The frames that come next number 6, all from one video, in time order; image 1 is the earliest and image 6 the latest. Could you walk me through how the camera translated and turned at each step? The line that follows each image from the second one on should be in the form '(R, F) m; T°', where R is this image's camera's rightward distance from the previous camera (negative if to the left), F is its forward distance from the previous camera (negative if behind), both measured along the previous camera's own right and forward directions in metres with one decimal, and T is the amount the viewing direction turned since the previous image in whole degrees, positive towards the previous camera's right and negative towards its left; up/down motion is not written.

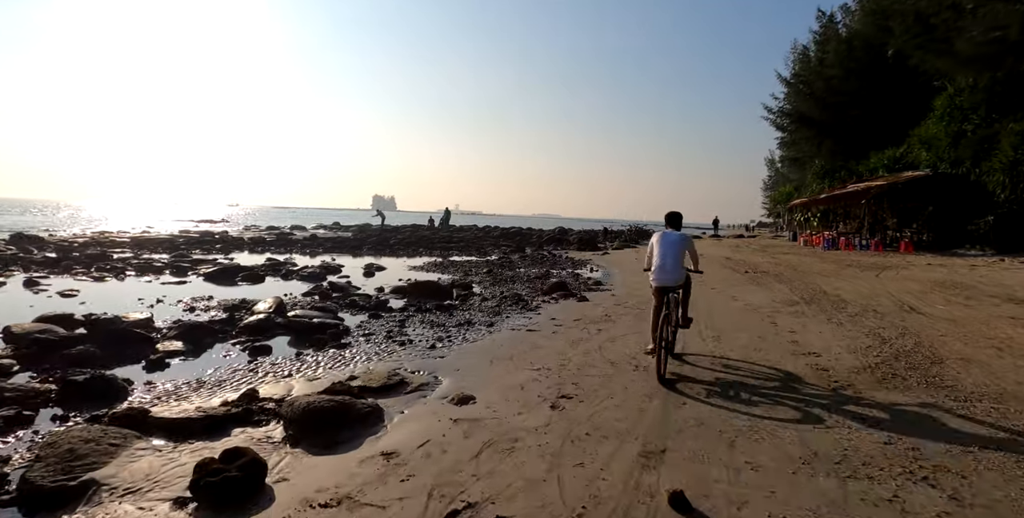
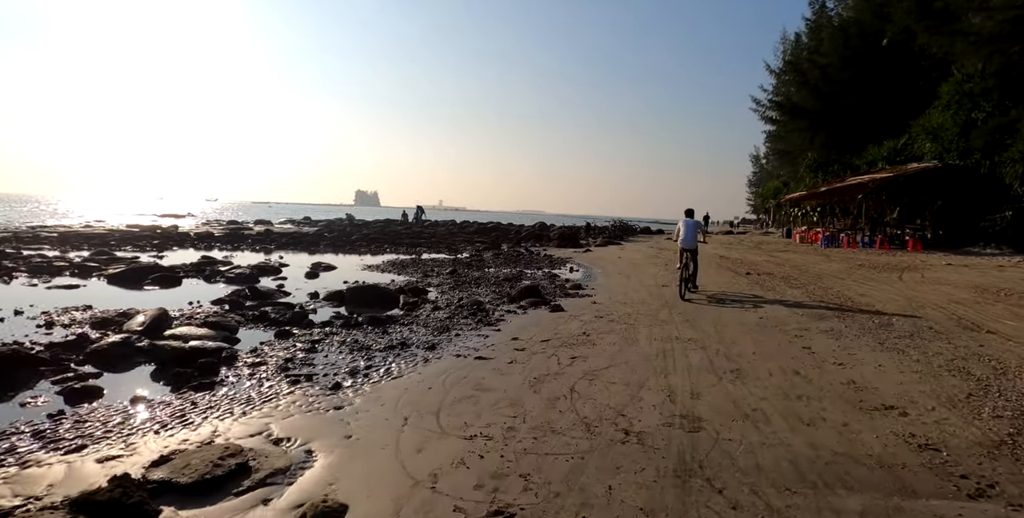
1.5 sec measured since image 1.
(+0.6, +2.7) m; +2°
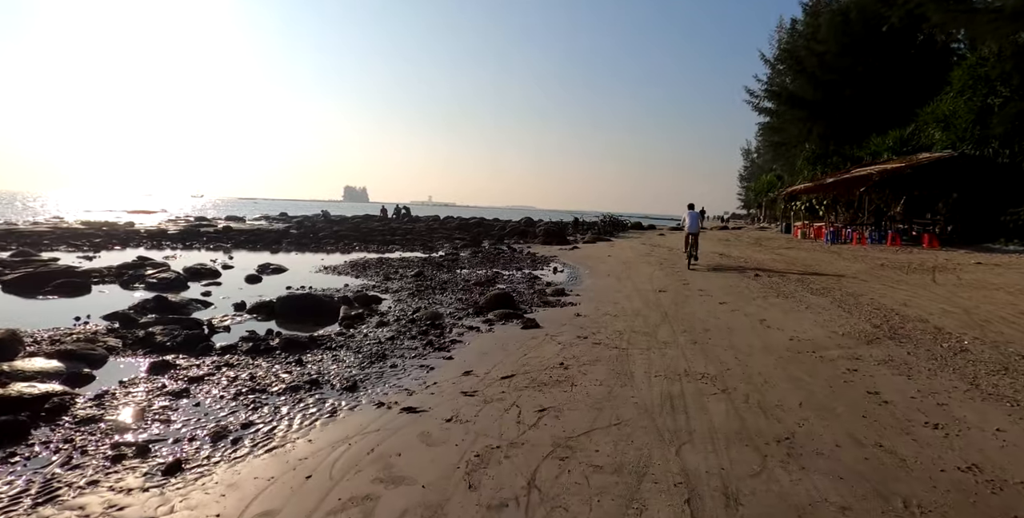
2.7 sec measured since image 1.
(+0.5, +2.3) m; +1°
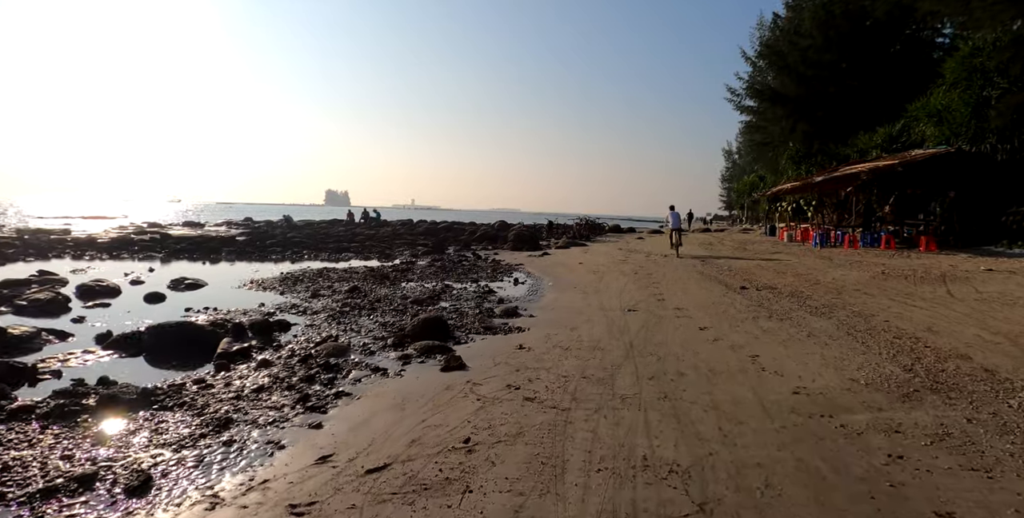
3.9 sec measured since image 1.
(+0.9, +2.1) m; +2°
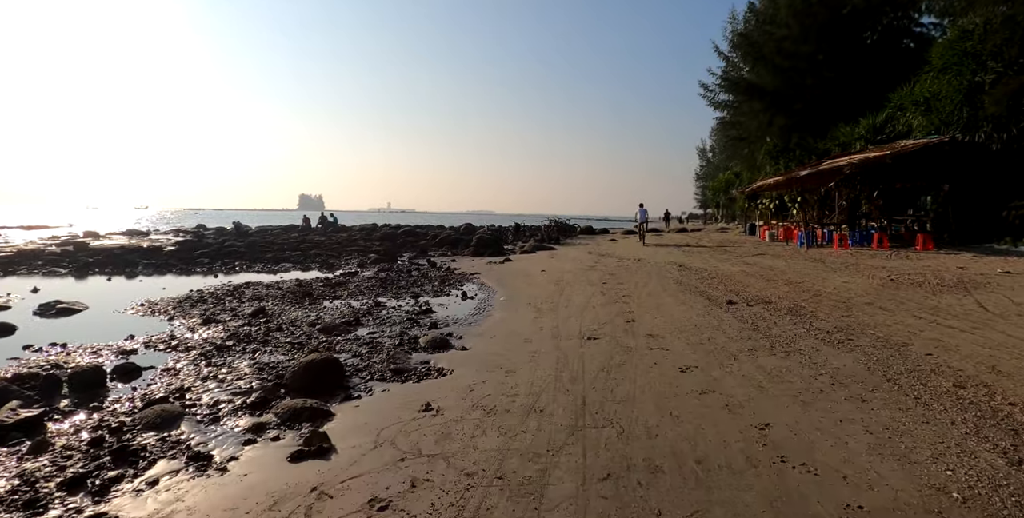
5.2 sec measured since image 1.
(+0.8, +2.3) m; +2°
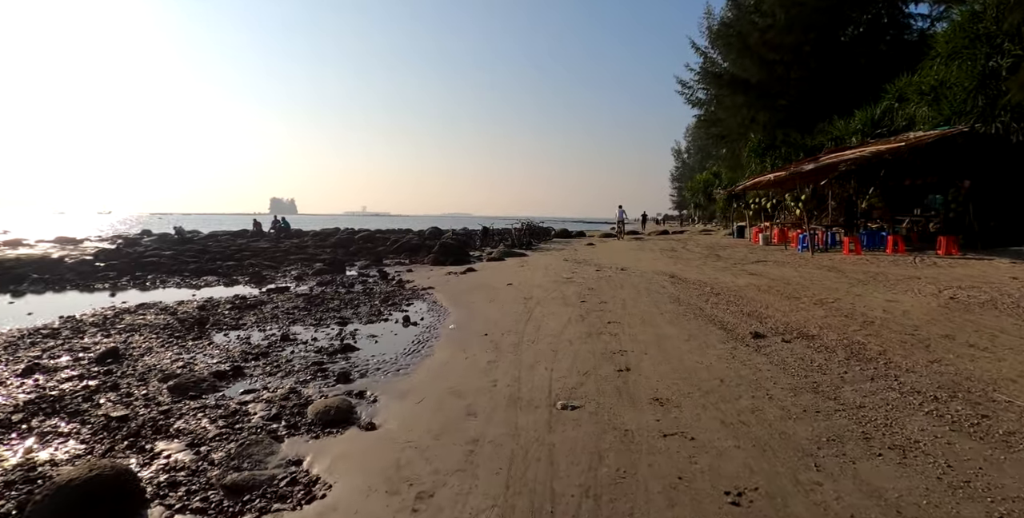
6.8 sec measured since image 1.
(+0.4, +2.8) m; +2°
